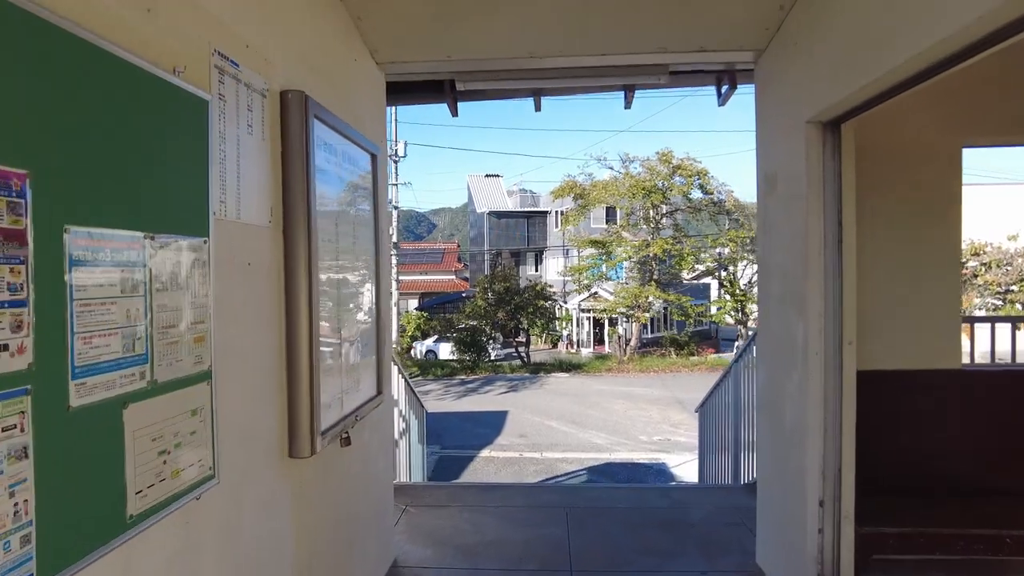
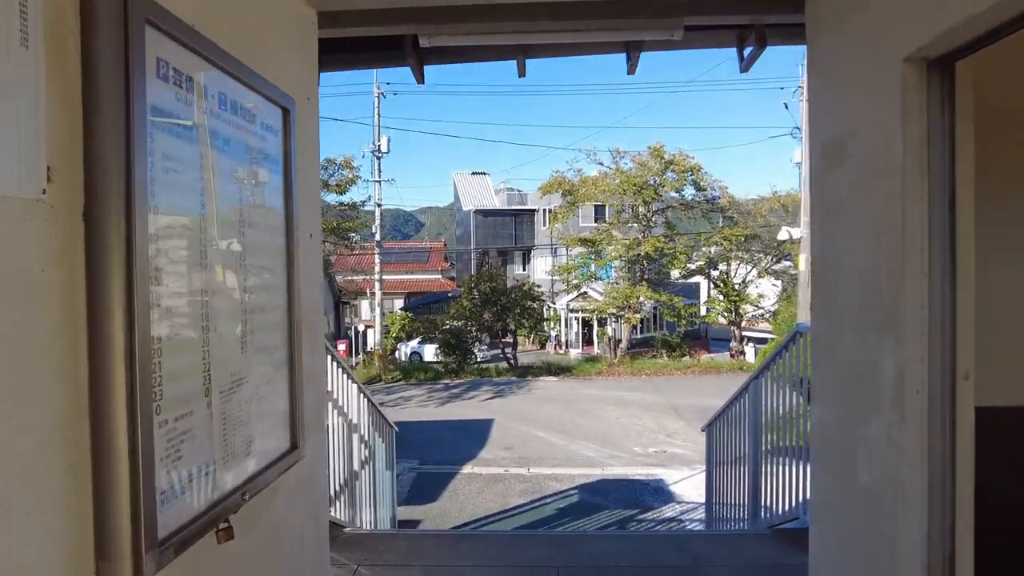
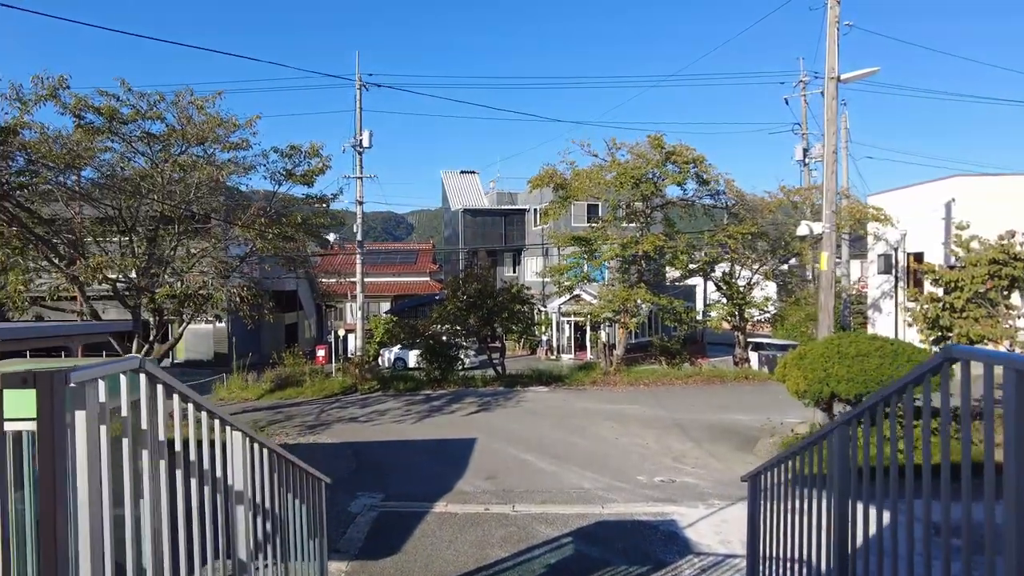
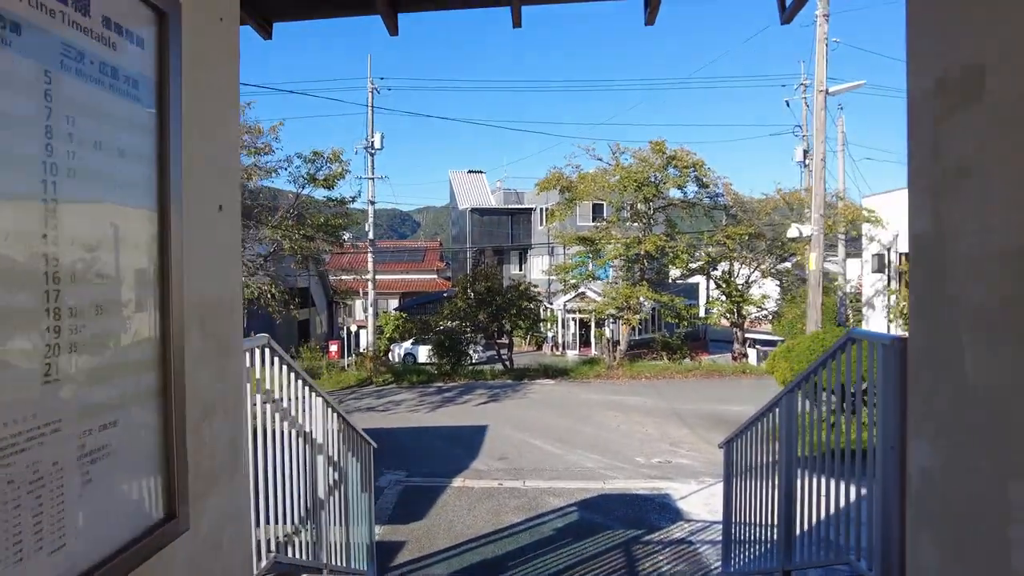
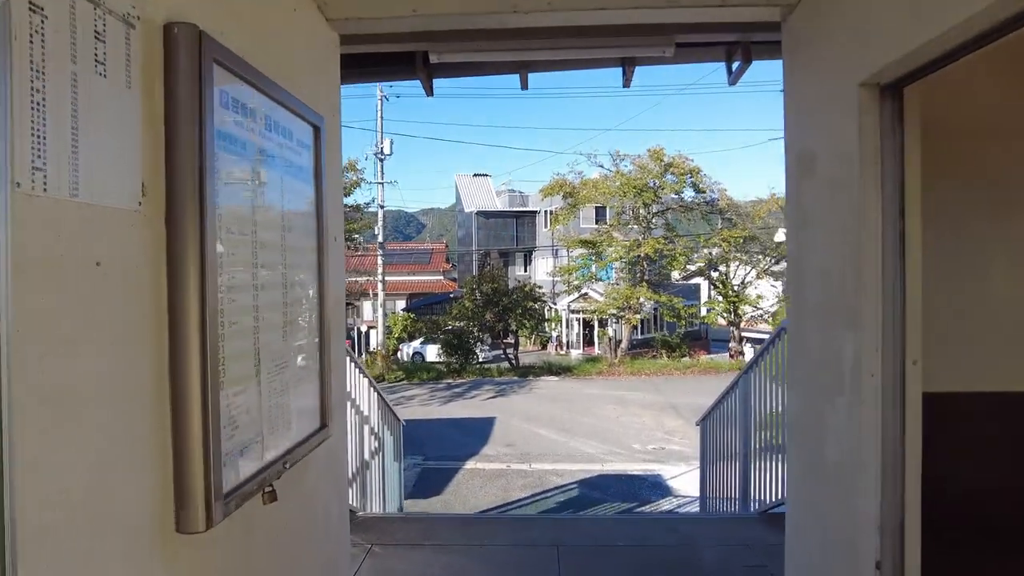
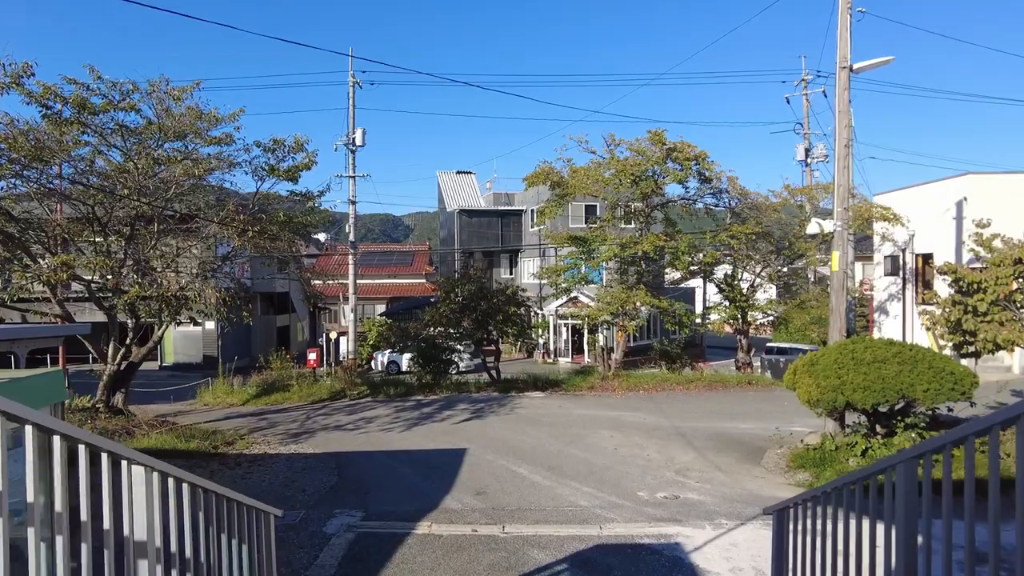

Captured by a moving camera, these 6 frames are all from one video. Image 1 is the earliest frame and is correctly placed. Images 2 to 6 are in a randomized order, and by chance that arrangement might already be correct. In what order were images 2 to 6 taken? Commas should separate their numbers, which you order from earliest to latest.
5, 2, 4, 3, 6
